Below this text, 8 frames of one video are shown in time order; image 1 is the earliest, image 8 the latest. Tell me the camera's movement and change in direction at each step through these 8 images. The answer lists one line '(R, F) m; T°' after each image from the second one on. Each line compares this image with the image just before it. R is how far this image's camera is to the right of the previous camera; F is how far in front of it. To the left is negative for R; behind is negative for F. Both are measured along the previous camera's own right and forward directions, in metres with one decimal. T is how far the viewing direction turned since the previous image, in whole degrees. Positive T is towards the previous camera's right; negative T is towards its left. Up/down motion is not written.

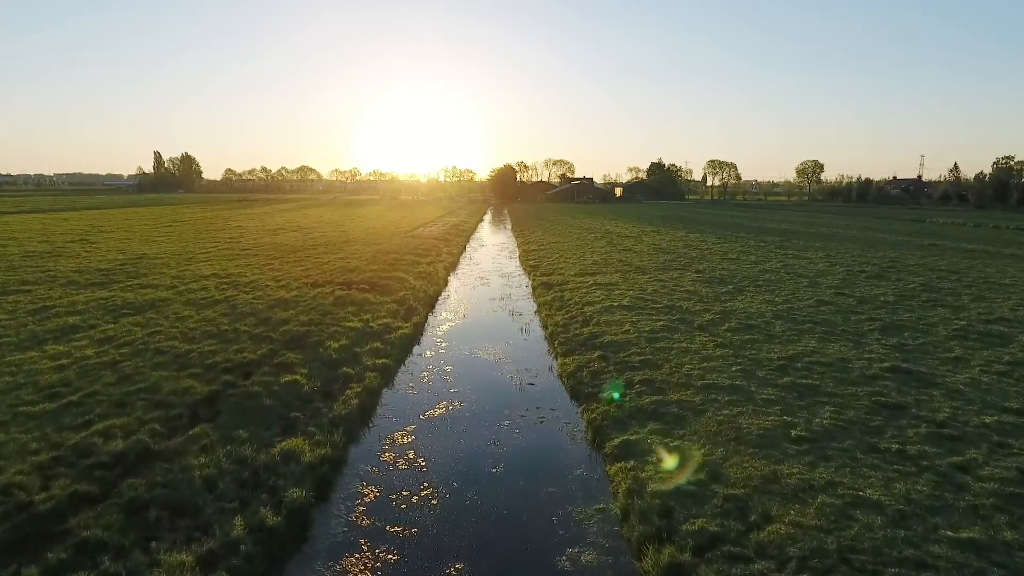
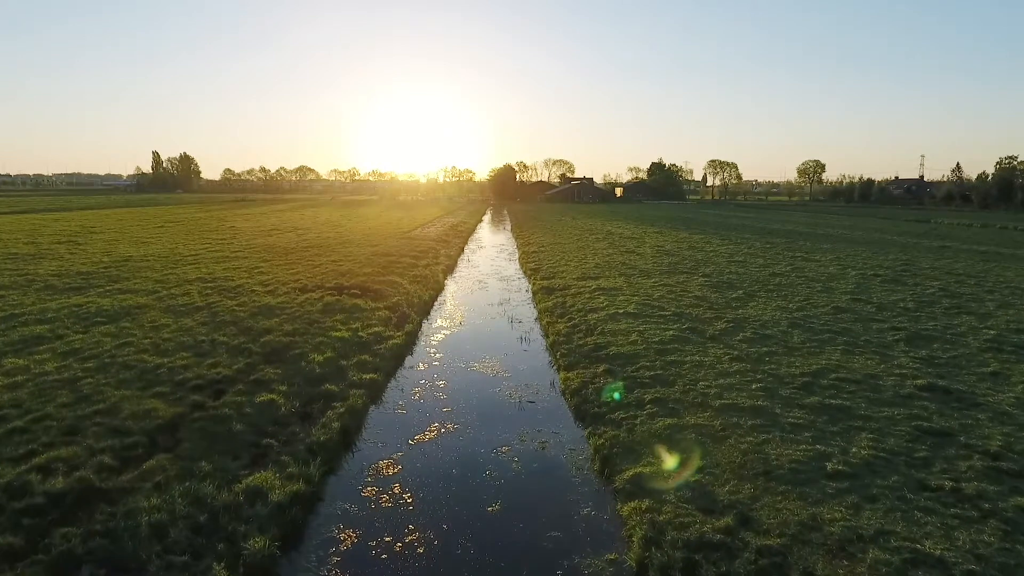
(0.0, +0.9) m; 0°
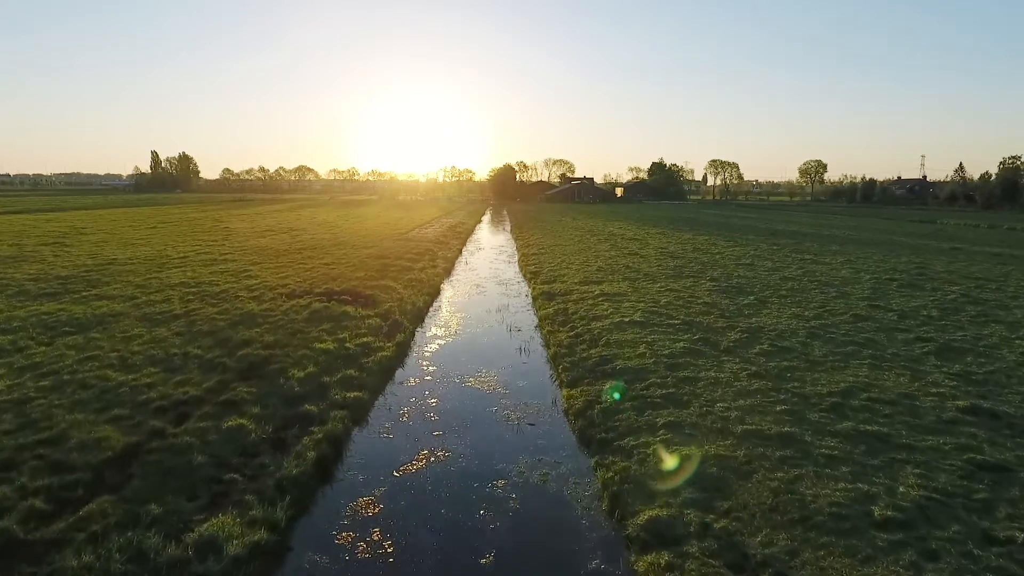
(0.0, +0.9) m; 0°
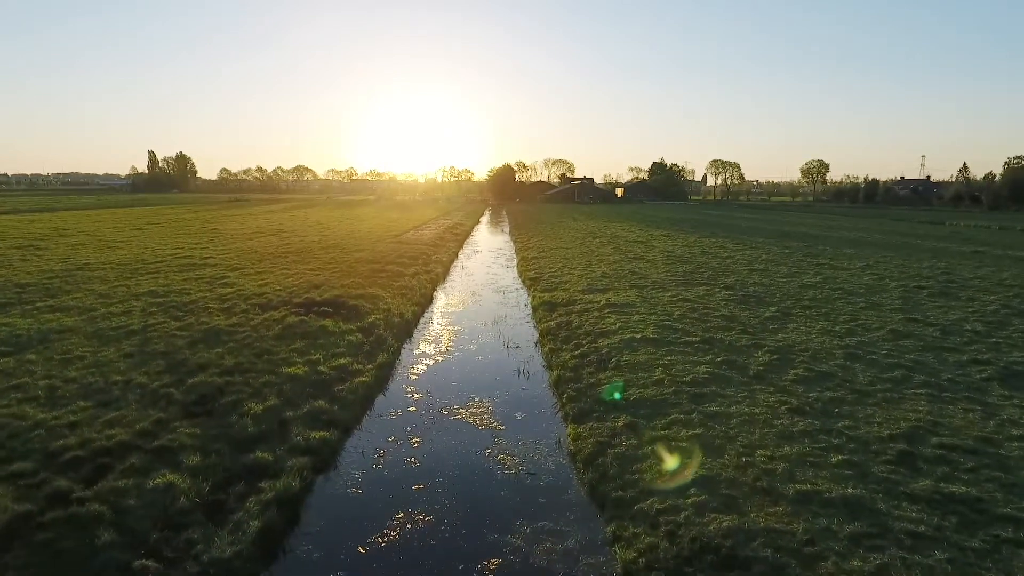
(0.0, +1.6) m; 0°
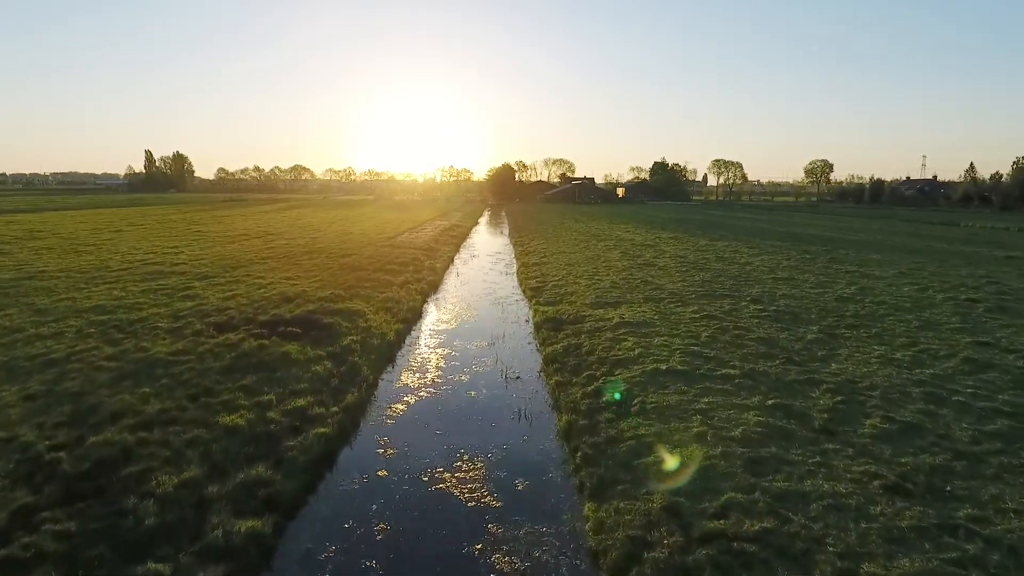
(0.0, +2.2) m; 0°
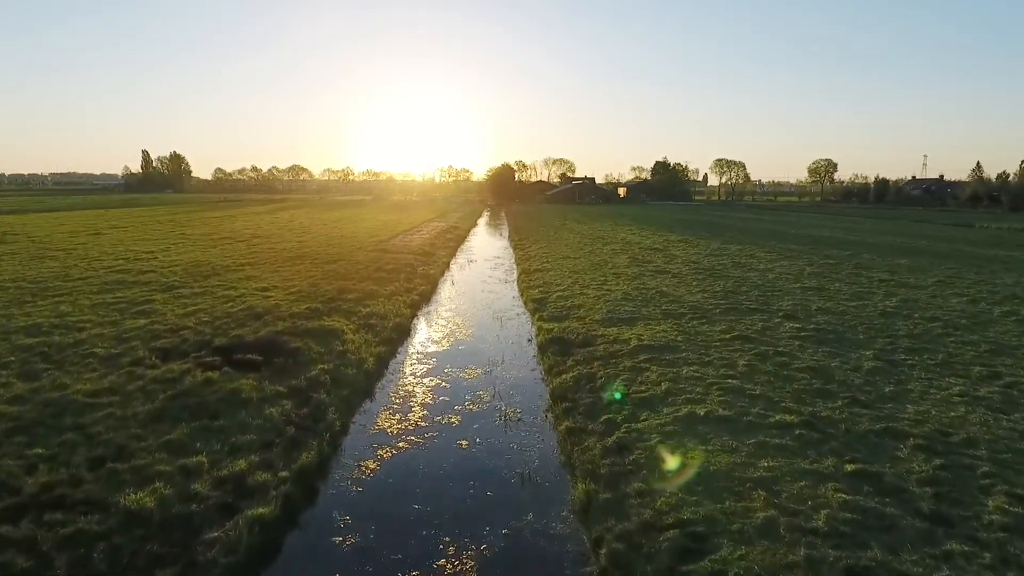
(0.0, +2.1) m; 0°
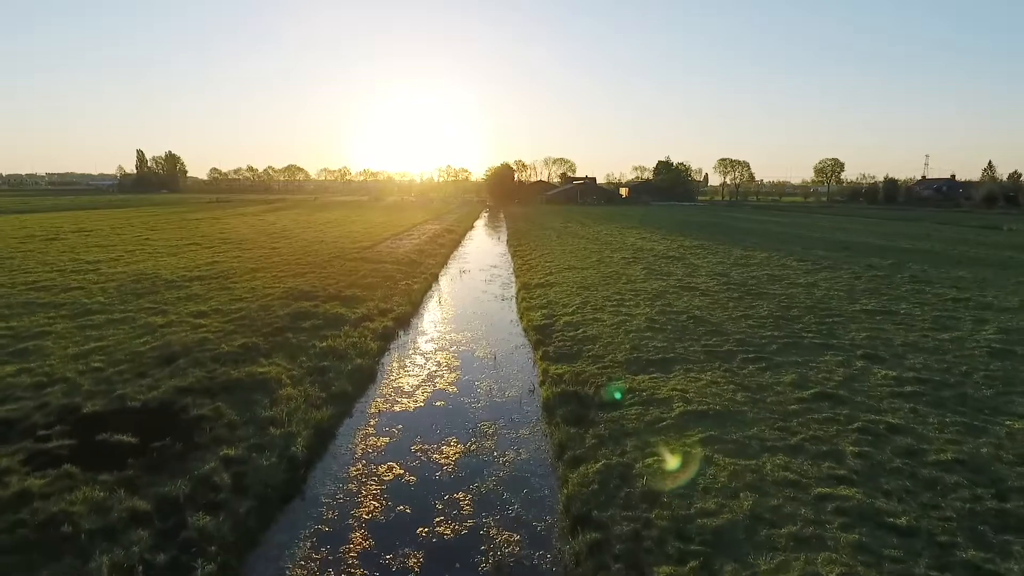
(0.0, +3.6) m; 0°
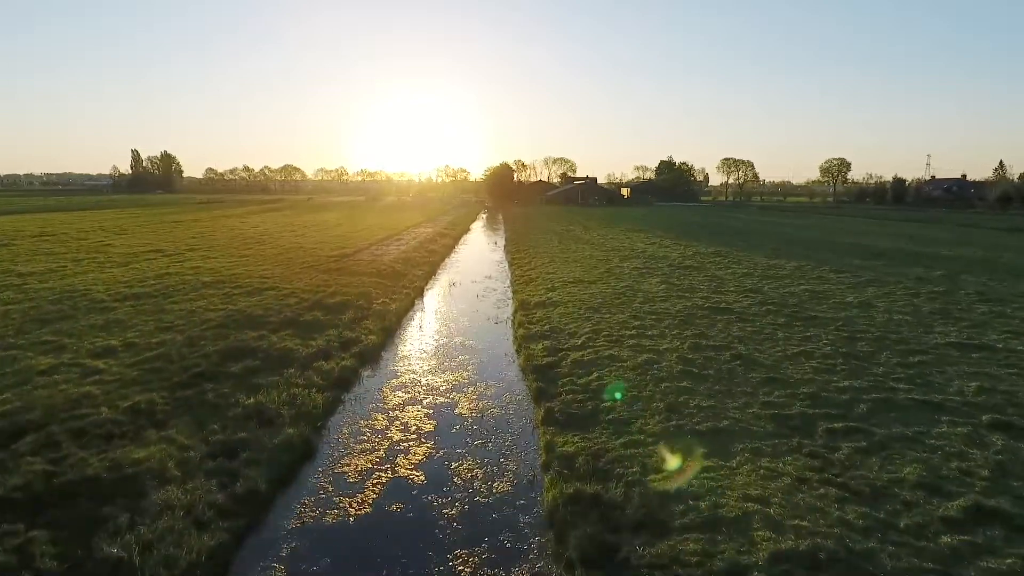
(+0.1, +3.3) m; 0°
